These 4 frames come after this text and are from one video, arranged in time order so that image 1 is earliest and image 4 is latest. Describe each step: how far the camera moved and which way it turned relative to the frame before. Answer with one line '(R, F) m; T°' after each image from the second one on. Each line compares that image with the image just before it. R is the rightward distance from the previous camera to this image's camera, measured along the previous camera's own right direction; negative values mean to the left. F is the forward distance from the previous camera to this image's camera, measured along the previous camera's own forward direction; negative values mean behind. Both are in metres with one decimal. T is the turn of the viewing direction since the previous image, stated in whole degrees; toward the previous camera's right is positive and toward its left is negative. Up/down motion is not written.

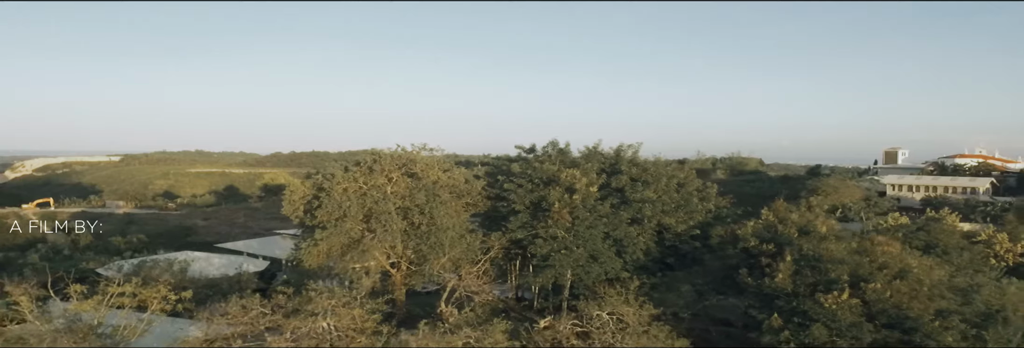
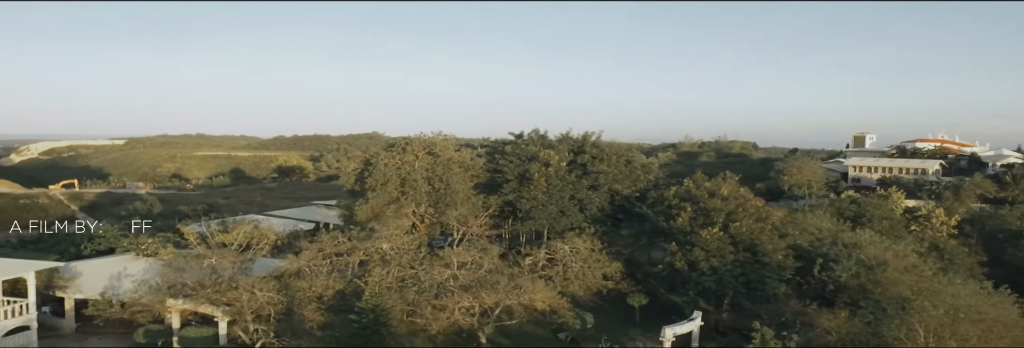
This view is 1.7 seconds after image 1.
(+0.2, -5.4) m; 0°
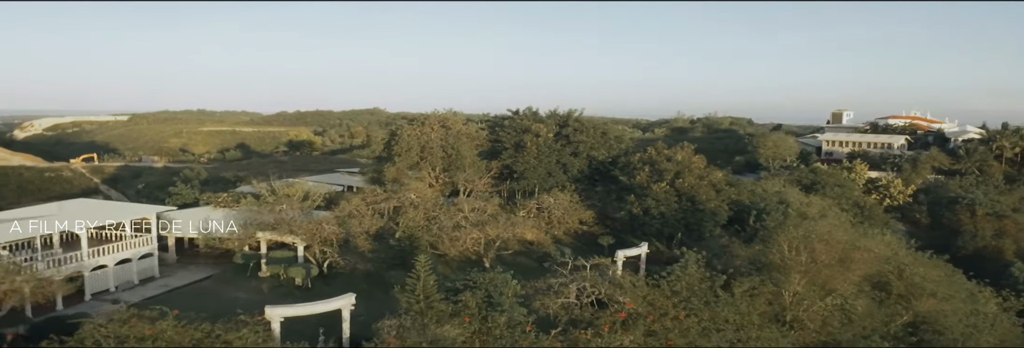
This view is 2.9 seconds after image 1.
(+0.1, -4.7) m; 0°
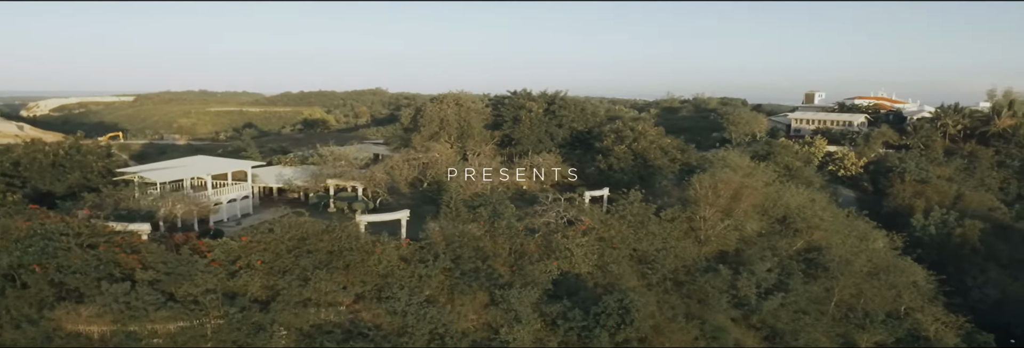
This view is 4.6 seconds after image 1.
(+0.1, -6.8) m; 0°
